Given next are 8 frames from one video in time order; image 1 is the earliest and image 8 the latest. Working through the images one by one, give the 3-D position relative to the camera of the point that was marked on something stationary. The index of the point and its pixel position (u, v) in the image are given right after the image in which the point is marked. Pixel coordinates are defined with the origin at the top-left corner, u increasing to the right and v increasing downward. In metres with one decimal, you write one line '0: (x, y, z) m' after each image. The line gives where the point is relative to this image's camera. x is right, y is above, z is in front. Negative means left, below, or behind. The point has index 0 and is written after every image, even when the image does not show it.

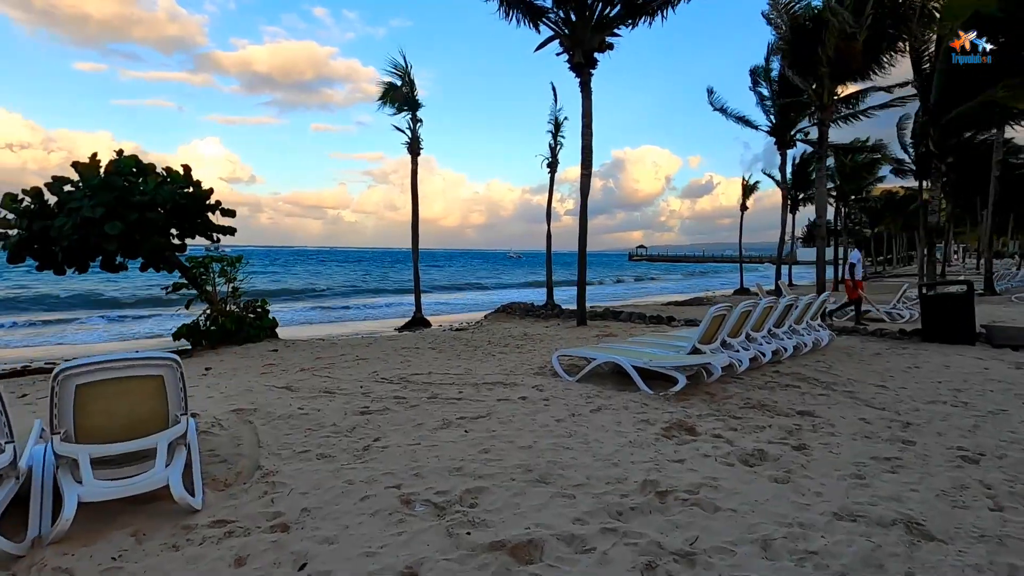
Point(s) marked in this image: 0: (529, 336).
0: (+0.3, -0.9, +9.9) m
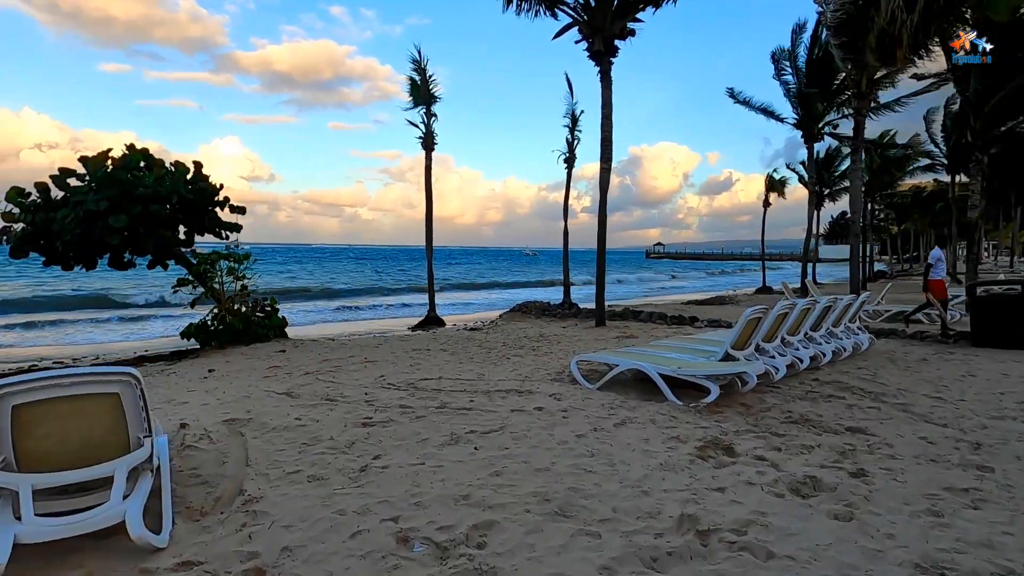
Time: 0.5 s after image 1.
0: (+0.6, -0.9, +9.5) m
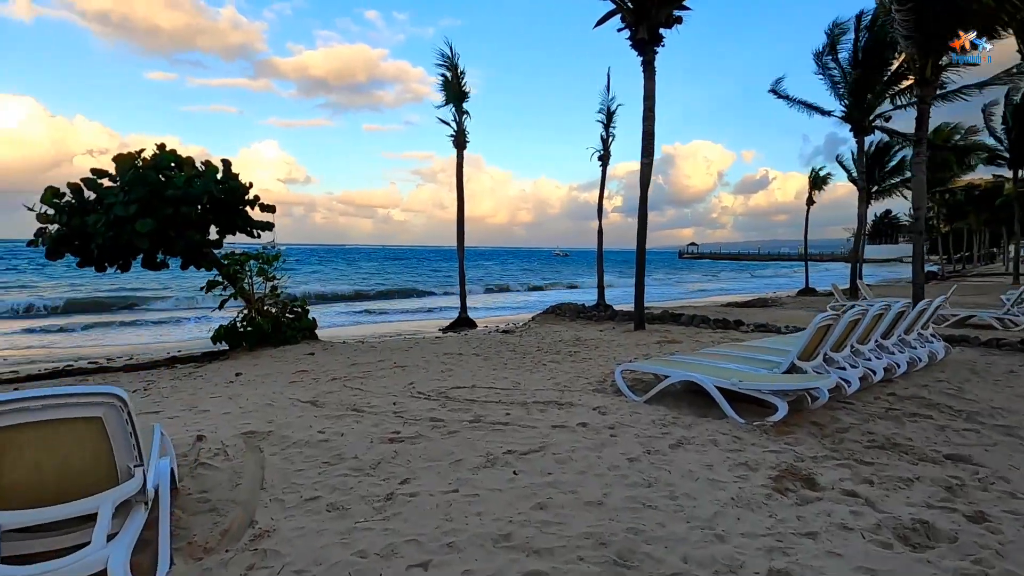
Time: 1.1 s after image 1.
0: (+1.2, -0.9, +9.1) m
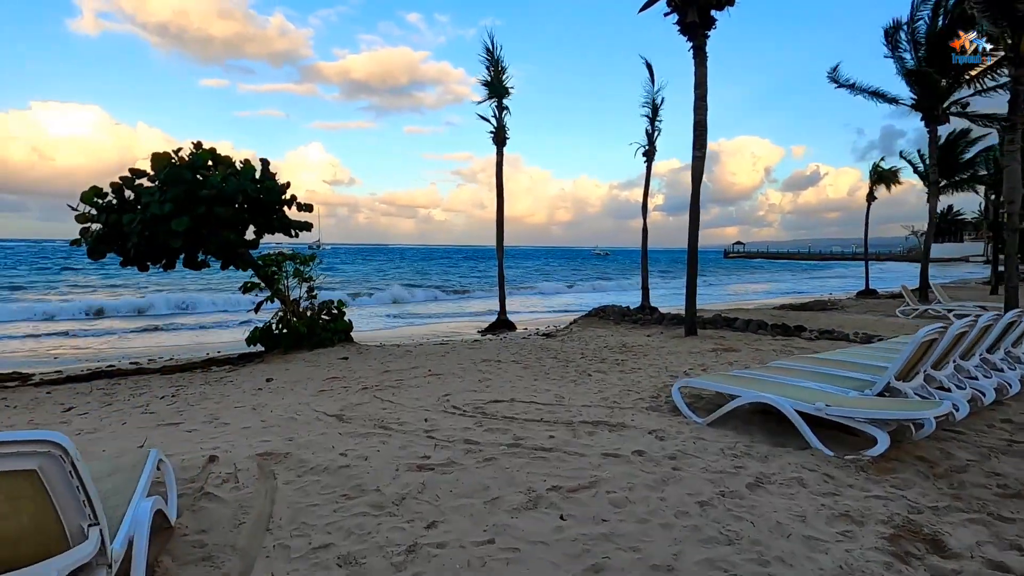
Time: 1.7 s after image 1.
0: (+1.8, -1.0, +8.4) m
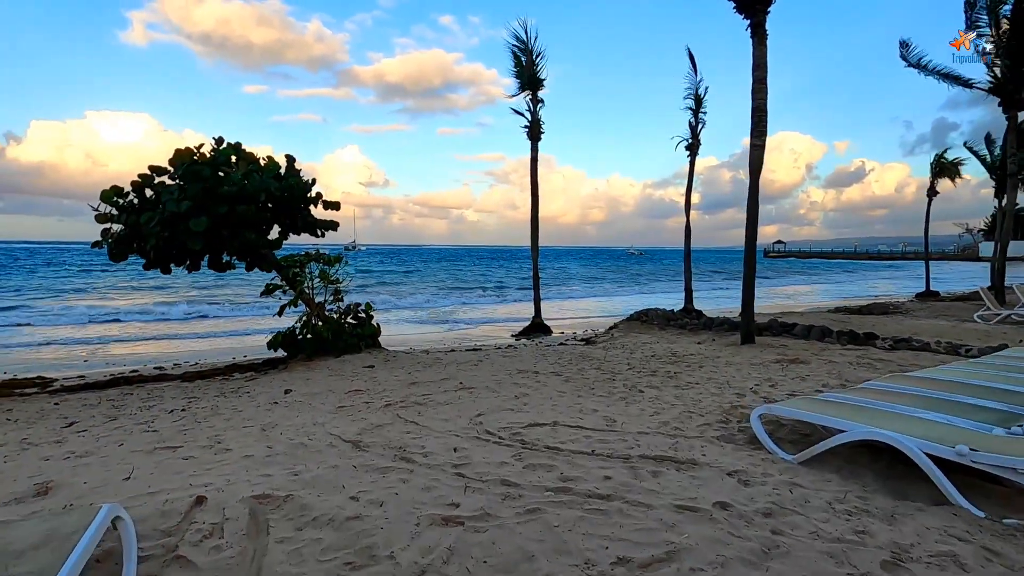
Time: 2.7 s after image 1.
0: (+2.4, -1.0, +7.6) m
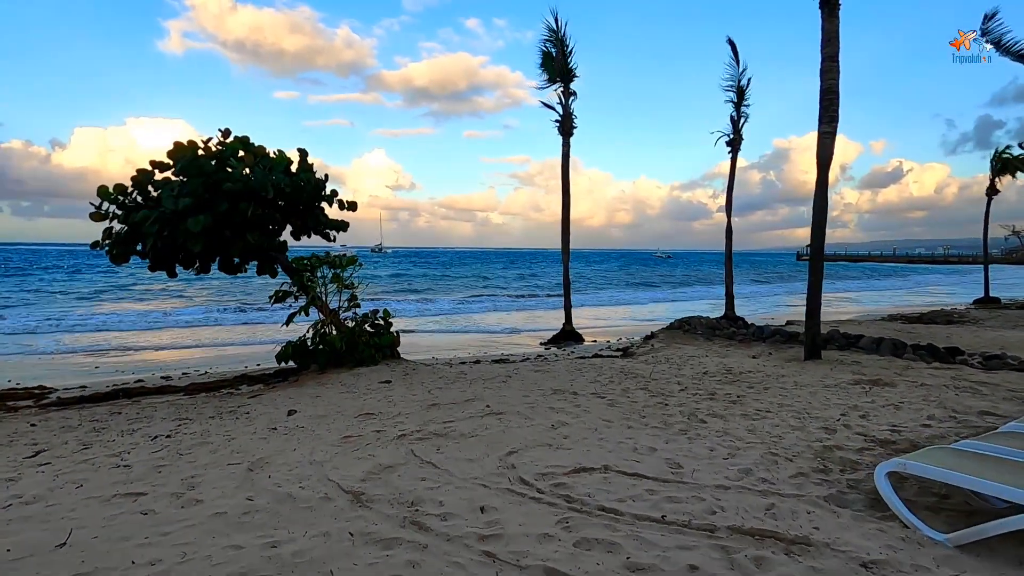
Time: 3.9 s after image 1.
0: (+2.8, -1.1, +6.6) m
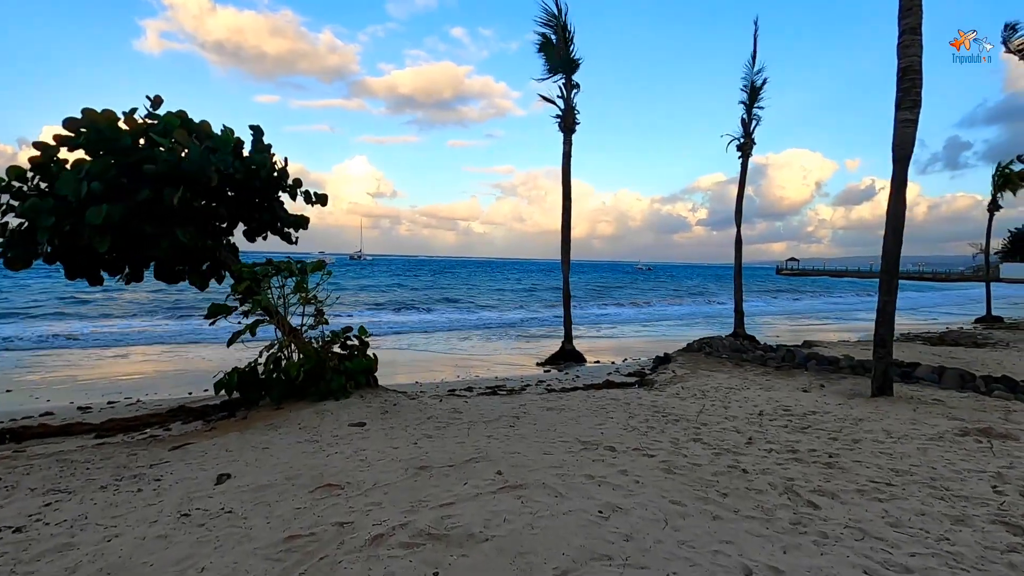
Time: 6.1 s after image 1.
0: (+2.9, -1.3, +5.3) m
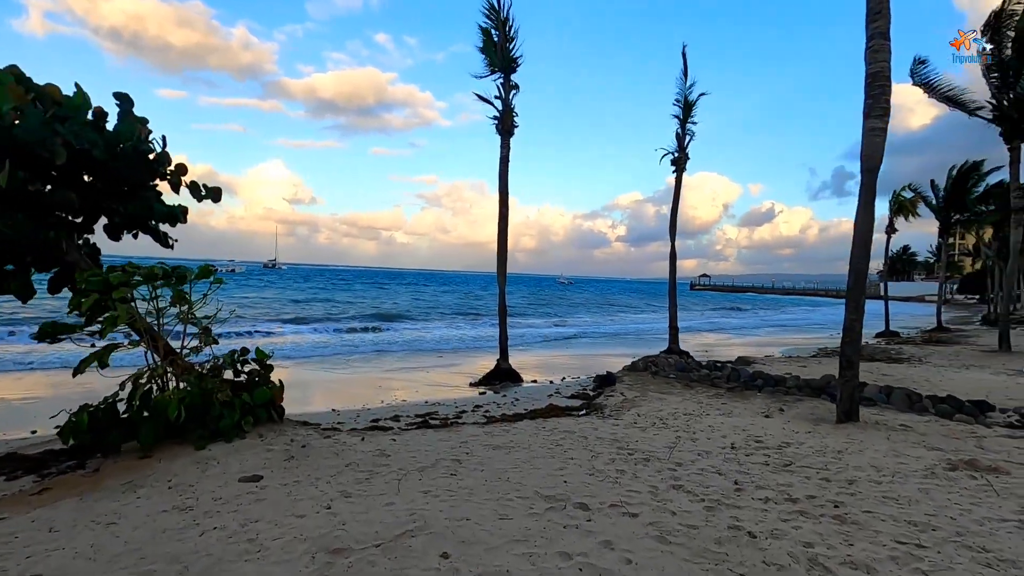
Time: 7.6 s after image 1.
0: (+2.4, -1.5, +4.7) m
